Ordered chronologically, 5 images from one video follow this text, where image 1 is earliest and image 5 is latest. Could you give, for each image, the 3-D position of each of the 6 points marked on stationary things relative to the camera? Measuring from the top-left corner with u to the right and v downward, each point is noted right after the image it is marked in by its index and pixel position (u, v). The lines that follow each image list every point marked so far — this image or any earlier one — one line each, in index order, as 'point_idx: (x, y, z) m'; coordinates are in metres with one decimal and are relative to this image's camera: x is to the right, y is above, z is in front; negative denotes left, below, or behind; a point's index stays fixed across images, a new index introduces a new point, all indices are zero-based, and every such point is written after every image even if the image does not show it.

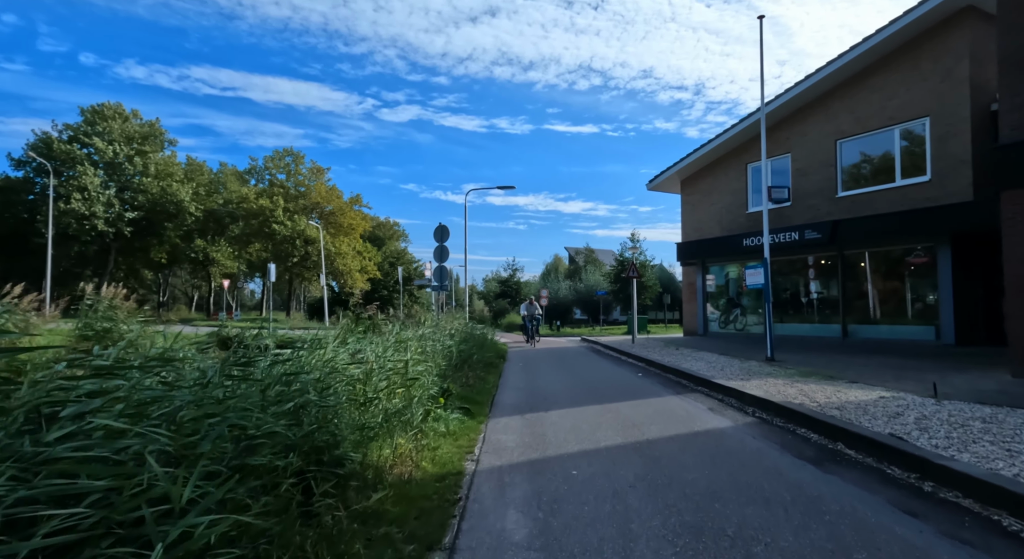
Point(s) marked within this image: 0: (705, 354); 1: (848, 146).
0: (+4.6, -1.8, +12.6) m
1: (+9.9, +3.9, +15.6) m
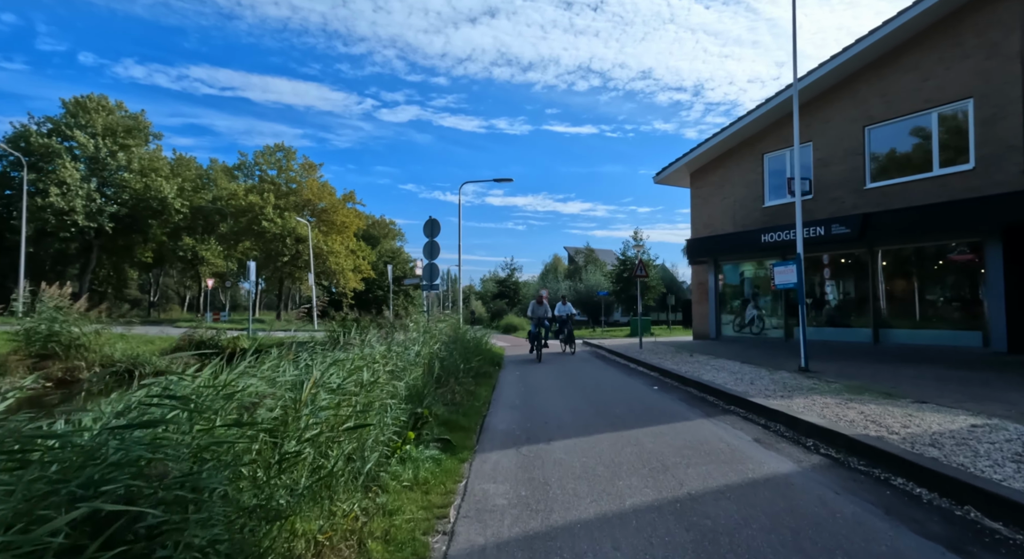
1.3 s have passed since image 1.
0: (+4.6, -1.8, +11.2) m
1: (+9.8, +3.9, +14.2) m
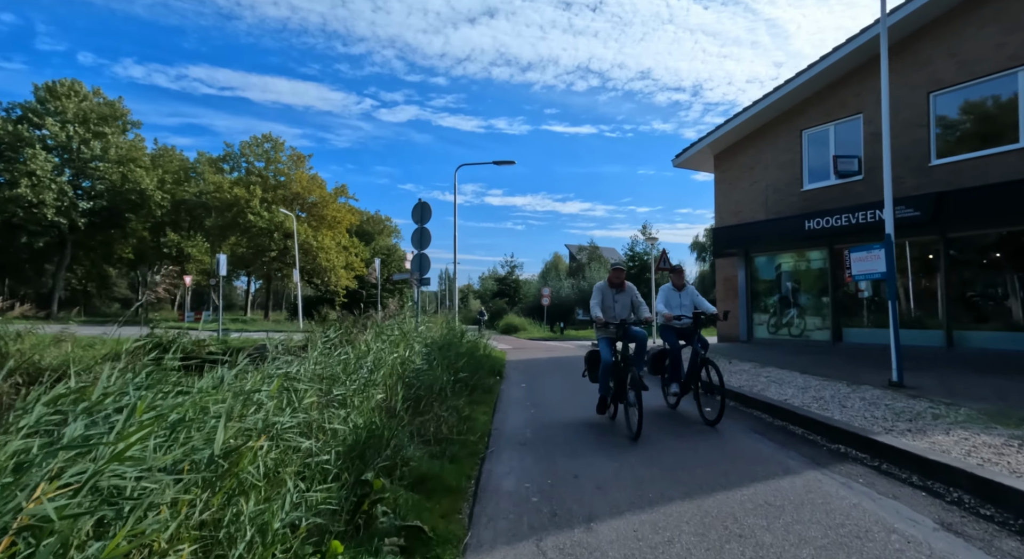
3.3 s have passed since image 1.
0: (+4.6, -1.6, +9.0) m
1: (+9.9, +4.1, +12.1) m
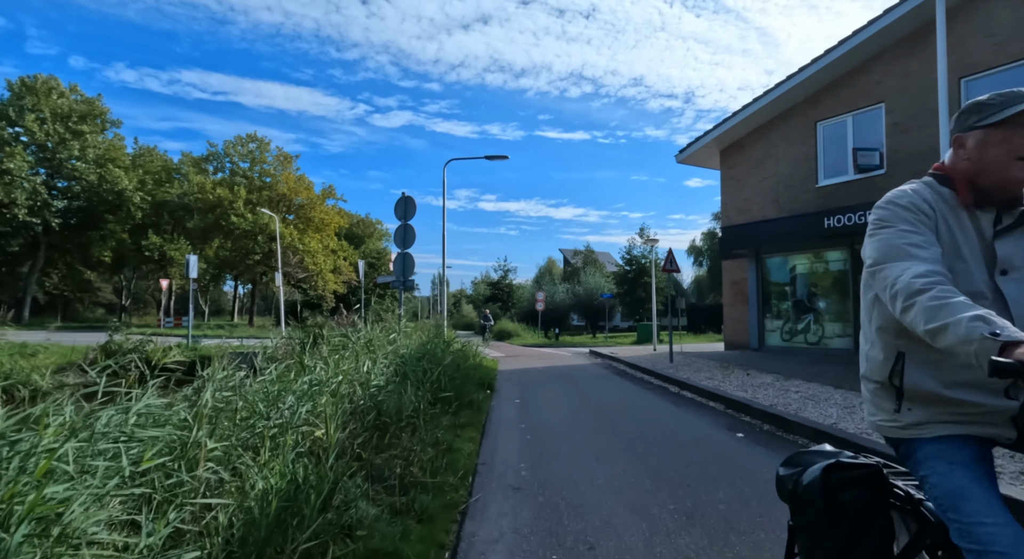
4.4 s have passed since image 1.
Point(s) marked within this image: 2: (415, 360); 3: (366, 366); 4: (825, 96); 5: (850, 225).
0: (+4.5, -1.6, +7.9) m
1: (+9.7, +4.0, +11.0) m
2: (-1.3, -1.1, +7.0) m
3: (-1.5, -0.9, +5.6) m
4: (+8.2, +4.8, +13.8) m
5: (+7.6, +1.2, +11.8) m
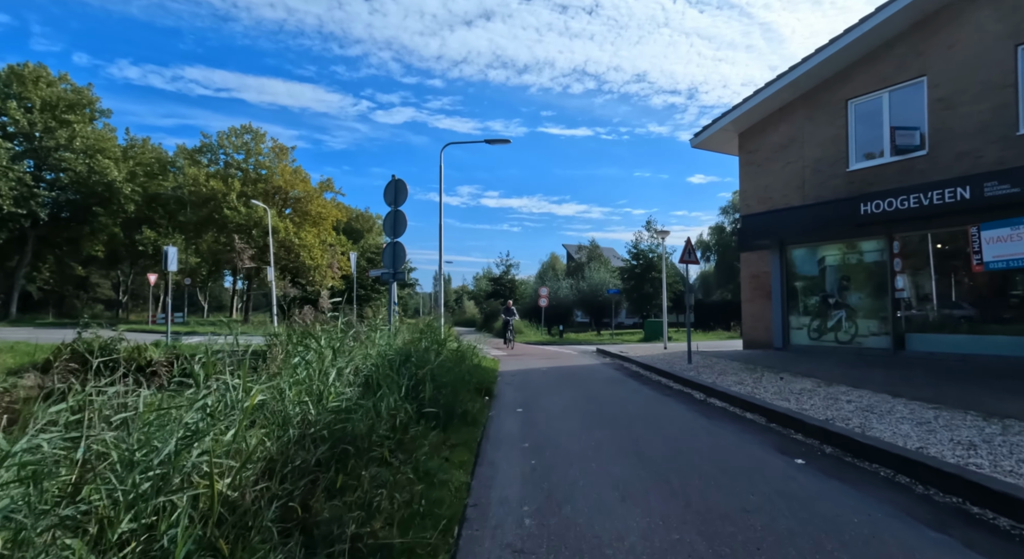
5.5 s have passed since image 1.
0: (+4.5, -1.5, +6.7) m
1: (+9.8, +4.2, +9.8) m
2: (-1.3, -0.9, +5.8) m
3: (-1.5, -0.8, +4.4) m
4: (+8.2, +5.0, +12.6) m
5: (+7.6, +1.4, +10.6) m
